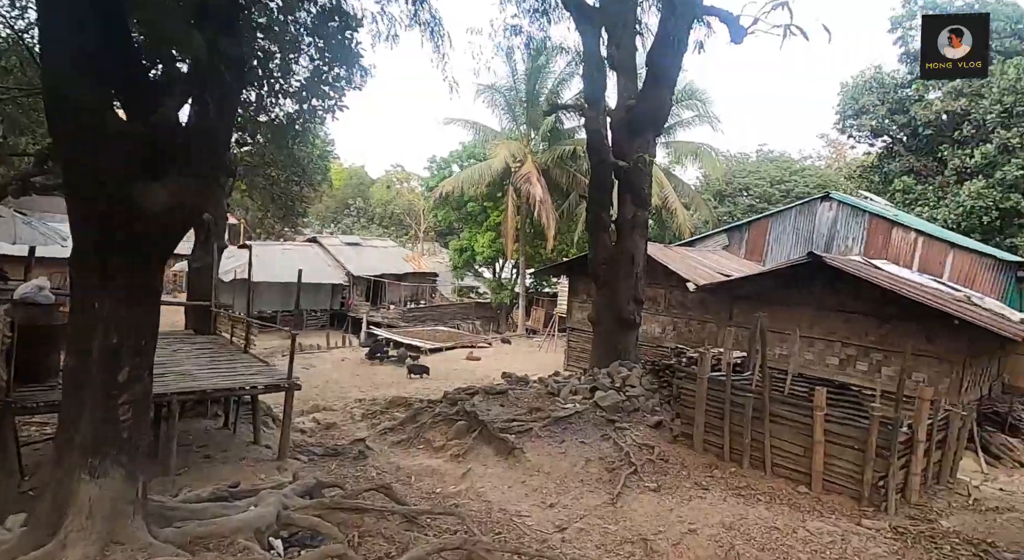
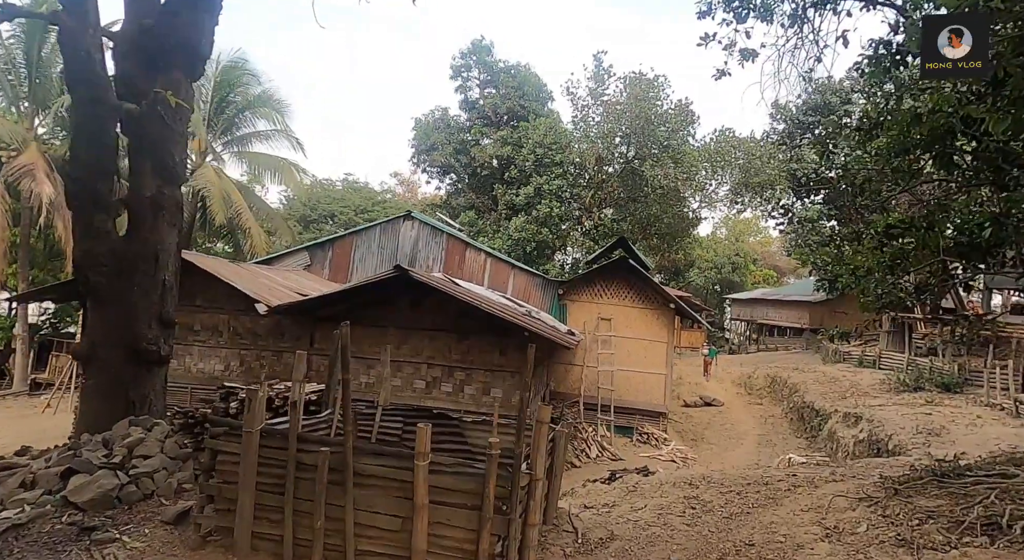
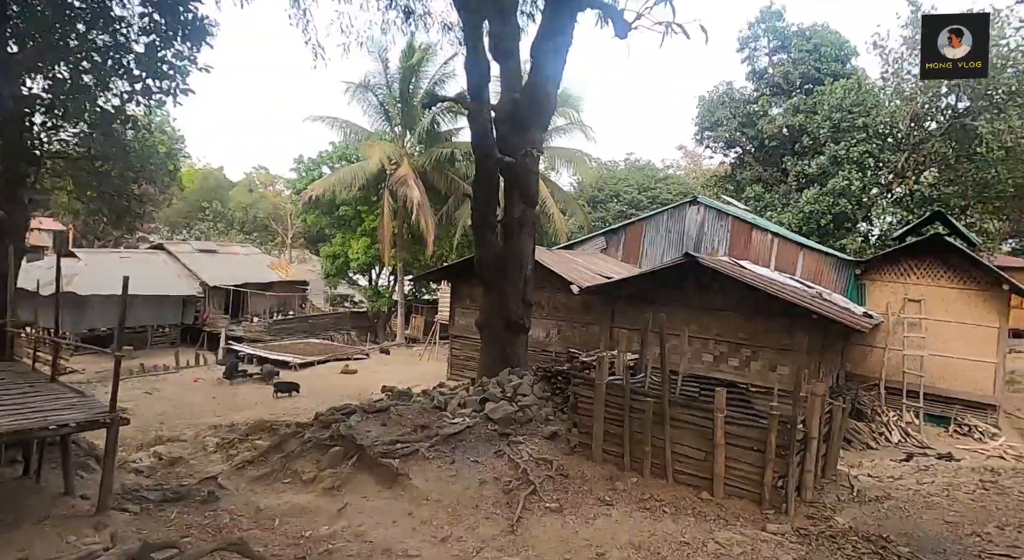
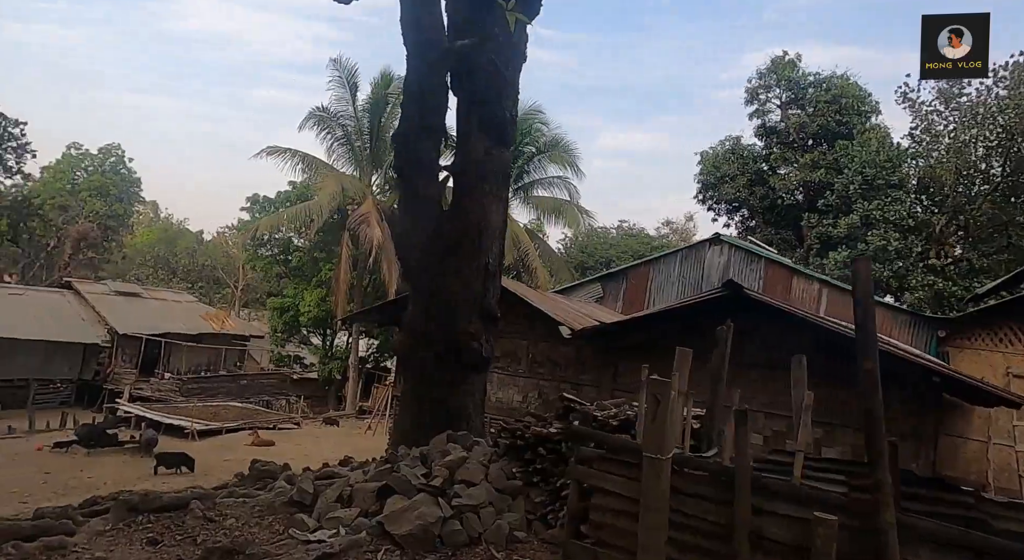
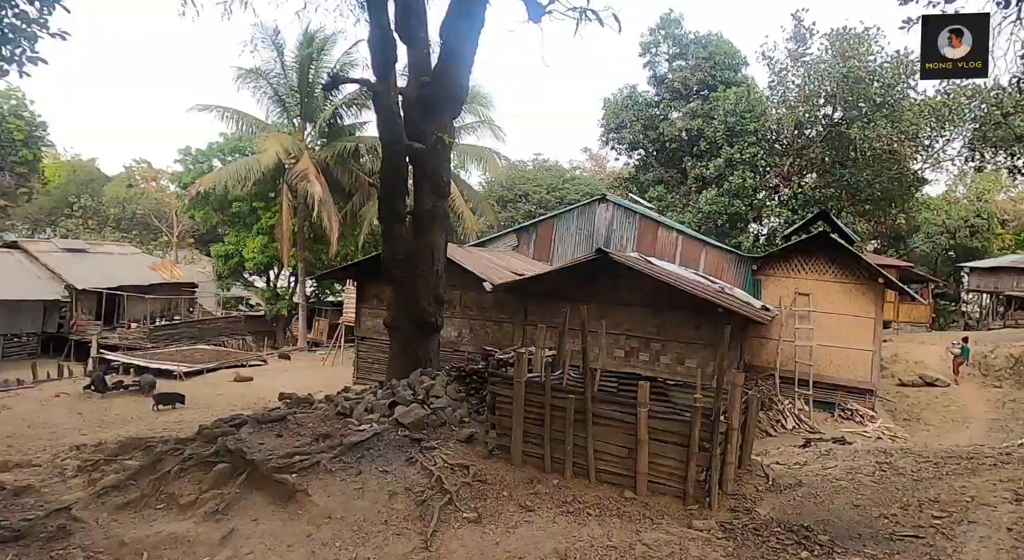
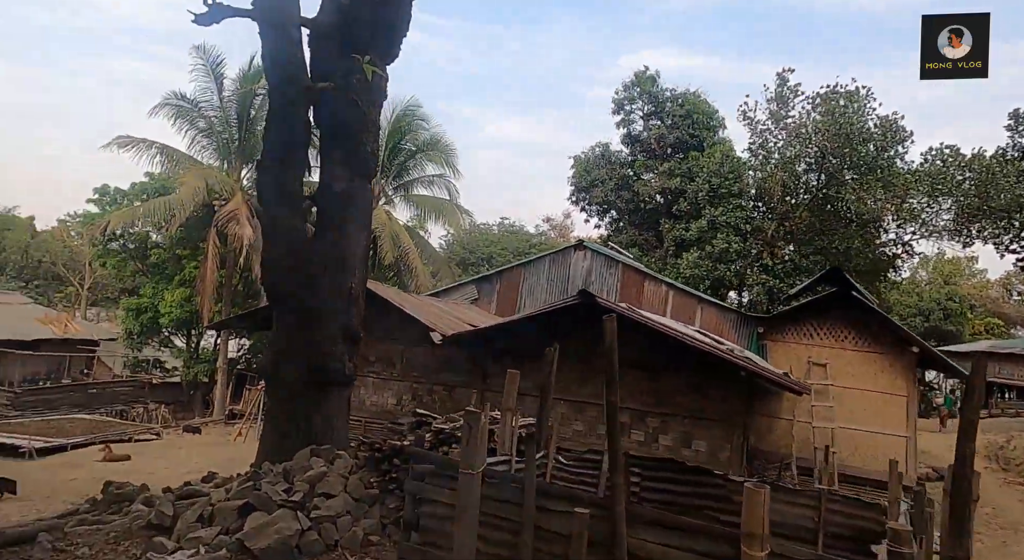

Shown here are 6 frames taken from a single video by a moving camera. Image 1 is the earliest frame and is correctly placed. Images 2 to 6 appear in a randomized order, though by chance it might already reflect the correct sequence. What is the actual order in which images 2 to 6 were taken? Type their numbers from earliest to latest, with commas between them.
3, 5, 2, 6, 4
